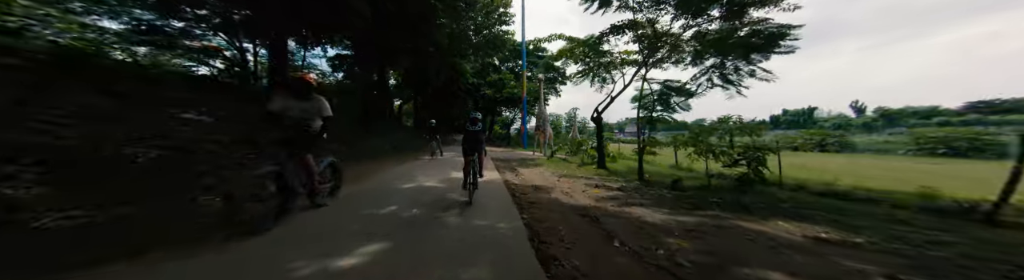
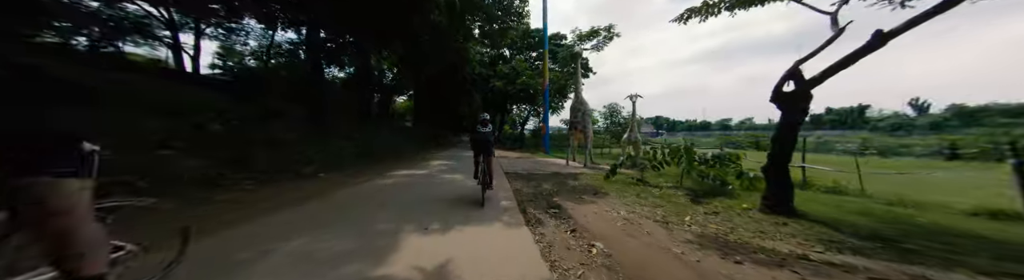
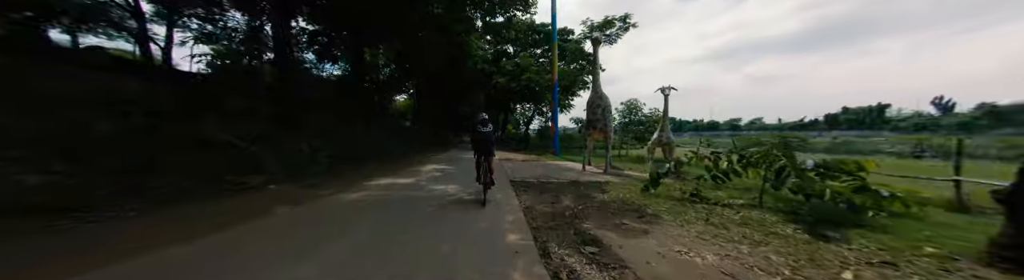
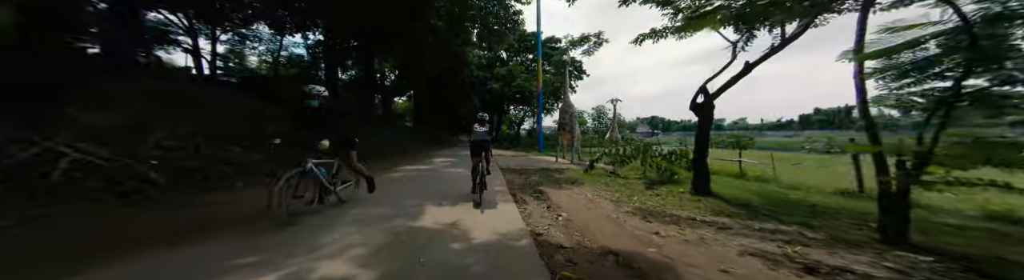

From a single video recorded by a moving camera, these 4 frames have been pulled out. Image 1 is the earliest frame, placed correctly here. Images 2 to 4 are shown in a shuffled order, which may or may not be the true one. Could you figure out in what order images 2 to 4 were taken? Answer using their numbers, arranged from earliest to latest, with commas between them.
4, 2, 3
